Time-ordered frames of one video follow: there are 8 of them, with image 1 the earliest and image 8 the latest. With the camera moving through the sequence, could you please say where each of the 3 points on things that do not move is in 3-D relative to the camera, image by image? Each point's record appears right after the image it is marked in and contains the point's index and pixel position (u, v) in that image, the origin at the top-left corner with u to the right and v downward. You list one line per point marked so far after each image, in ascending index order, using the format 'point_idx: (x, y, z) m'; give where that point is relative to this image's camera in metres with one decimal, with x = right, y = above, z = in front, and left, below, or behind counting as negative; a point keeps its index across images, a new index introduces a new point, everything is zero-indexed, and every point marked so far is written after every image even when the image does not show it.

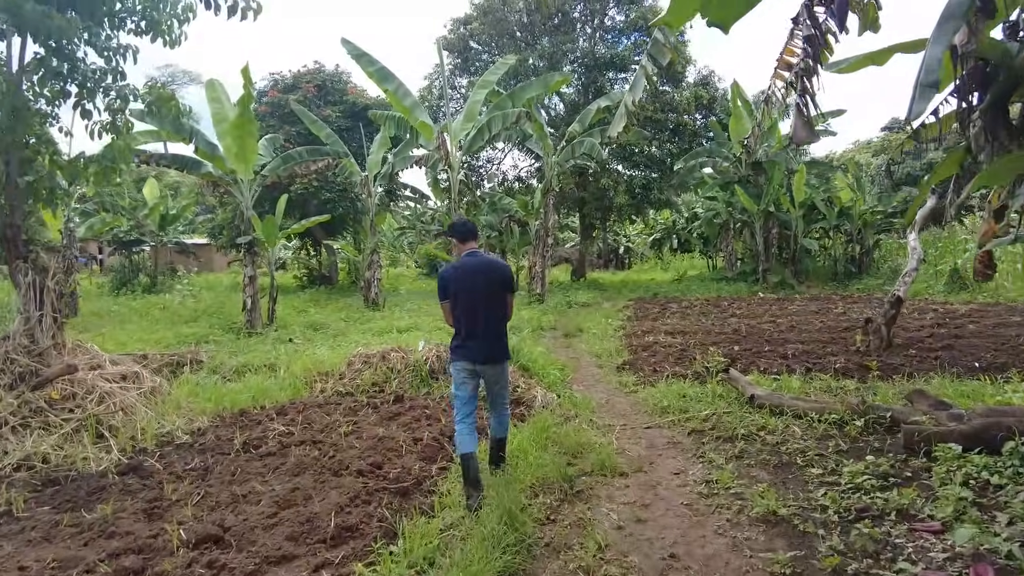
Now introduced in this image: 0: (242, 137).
0: (-4.0, +2.3, +10.0) m
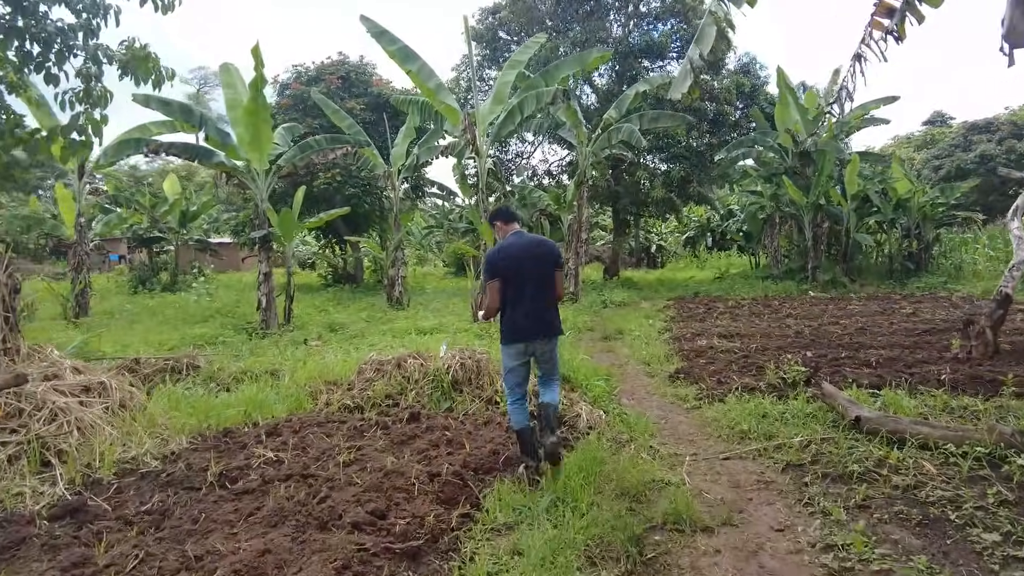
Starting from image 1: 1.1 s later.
0: (-3.6, +2.3, +9.3) m
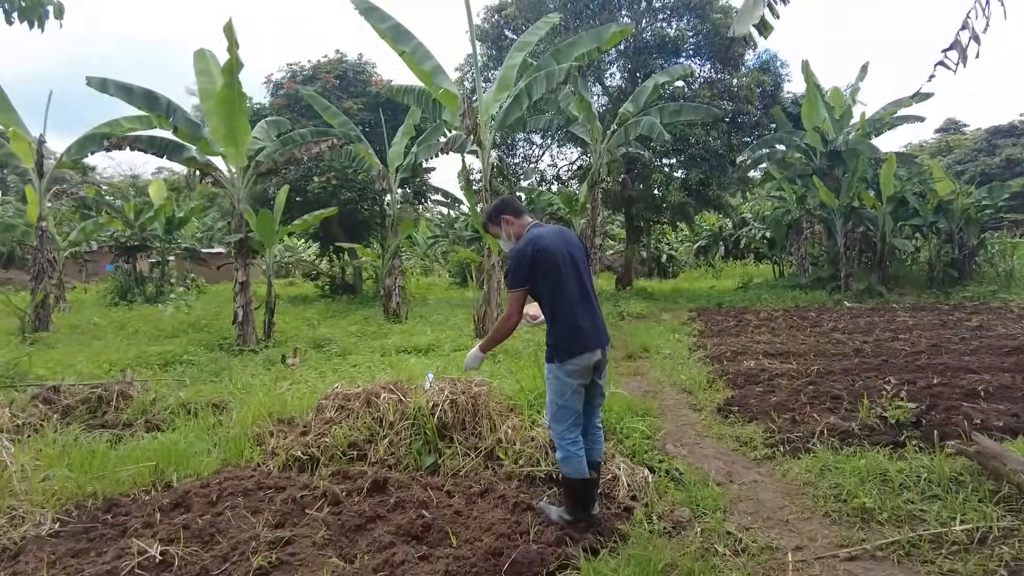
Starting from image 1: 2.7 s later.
0: (-3.5, +2.2, +8.2) m
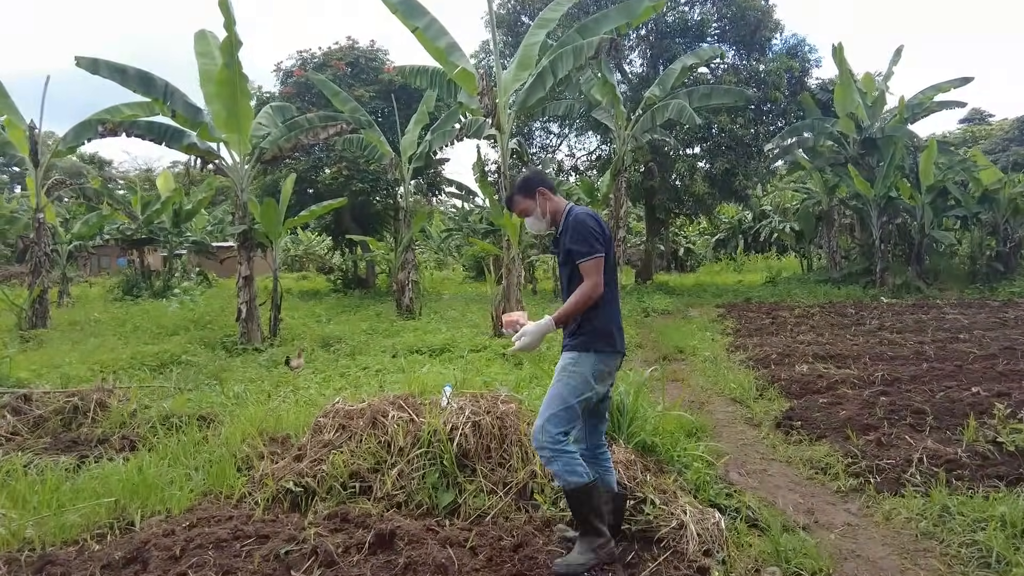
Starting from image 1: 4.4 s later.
0: (-3.2, +2.2, +7.7) m
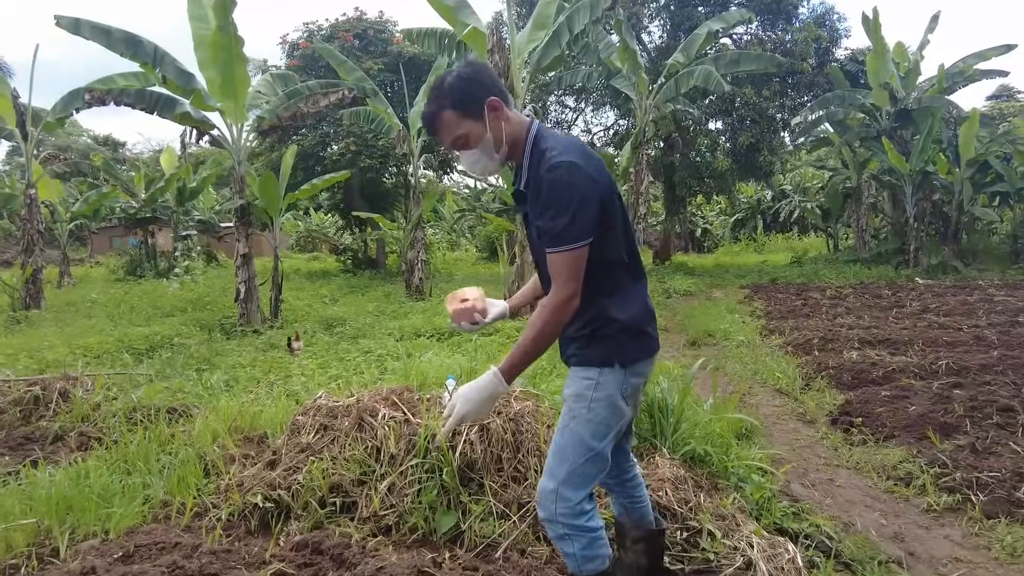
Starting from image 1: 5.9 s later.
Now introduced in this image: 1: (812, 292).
0: (-3.1, +2.4, +7.1) m
1: (+4.6, -0.1, +10.2) m
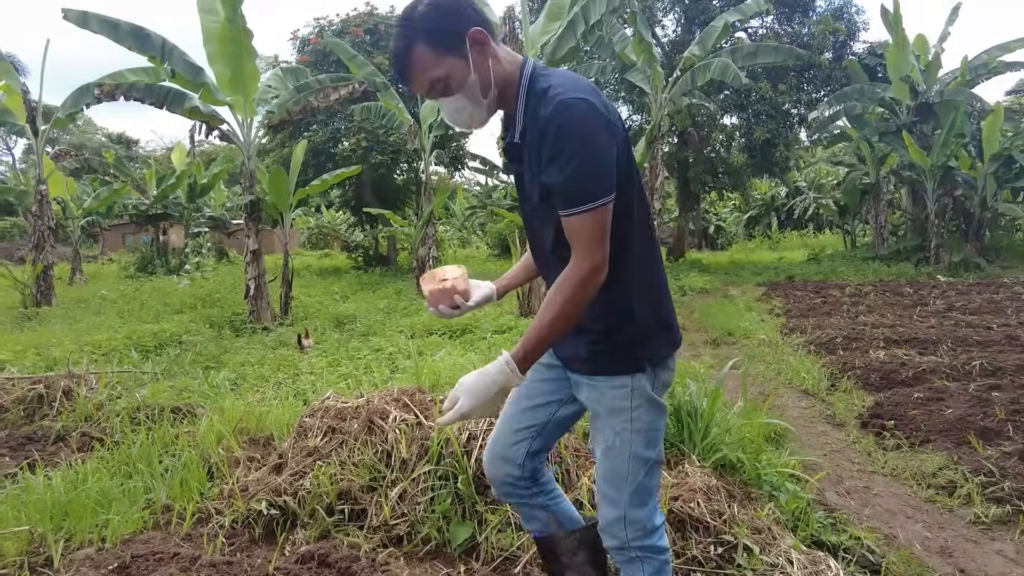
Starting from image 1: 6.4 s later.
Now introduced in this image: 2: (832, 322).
0: (-2.9, +2.5, +7.0) m
1: (+4.8, 0.0, +10.0) m
2: (+3.2, -0.3, +6.7) m
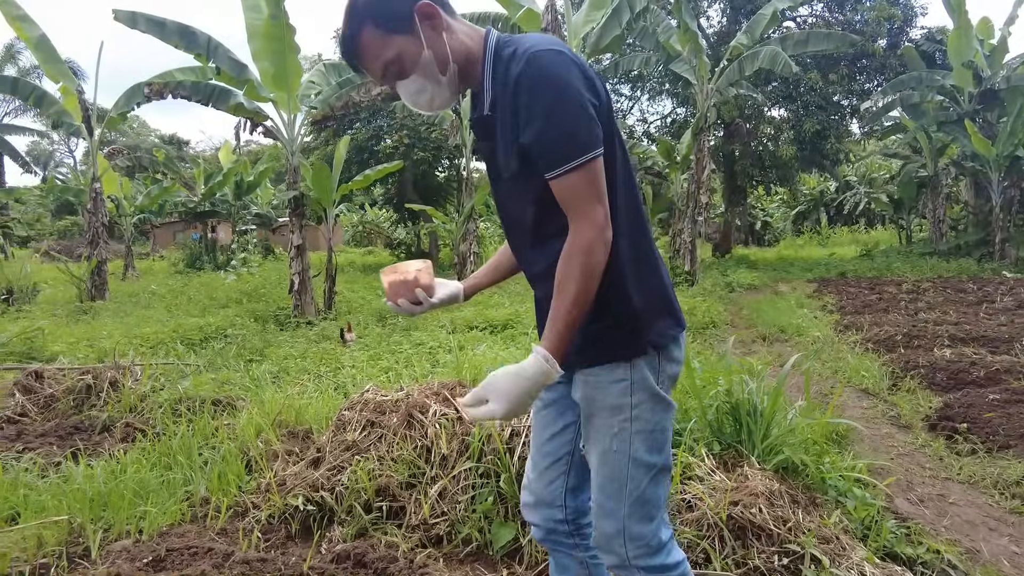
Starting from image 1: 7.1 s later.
0: (-2.5, +2.5, +7.1) m
1: (+5.4, 0.0, +9.6) m
2: (+3.6, -0.3, +6.3) m
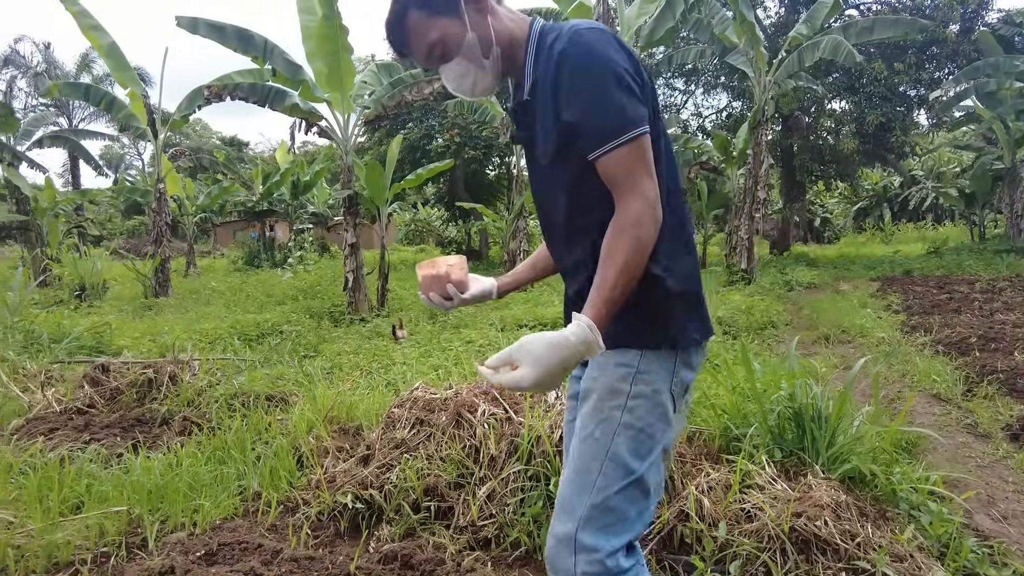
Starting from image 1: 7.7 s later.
0: (-1.9, +2.6, +7.2) m
1: (+6.1, +0.1, +9.1) m
2: (+4.1, -0.3, +6.0) m
